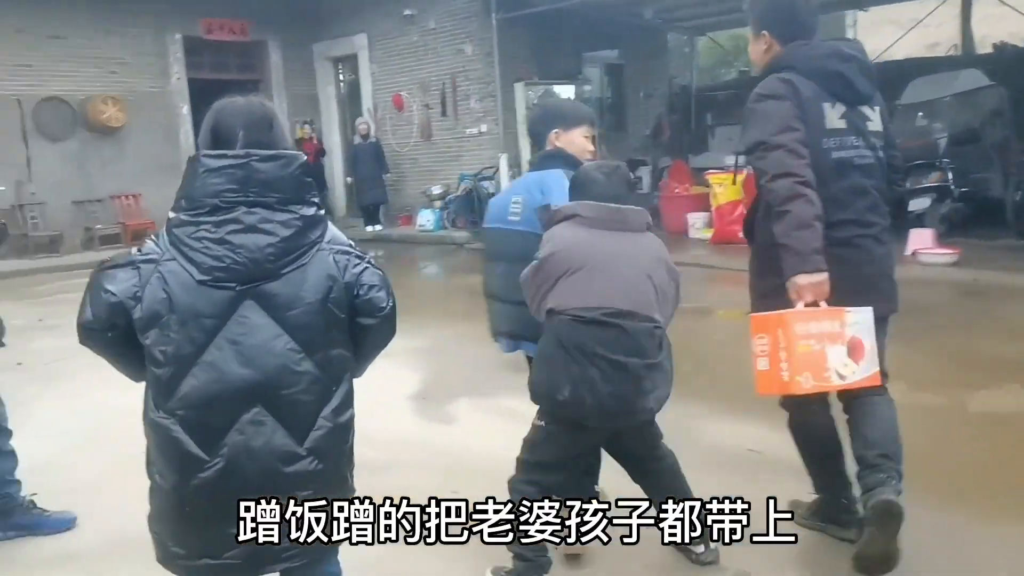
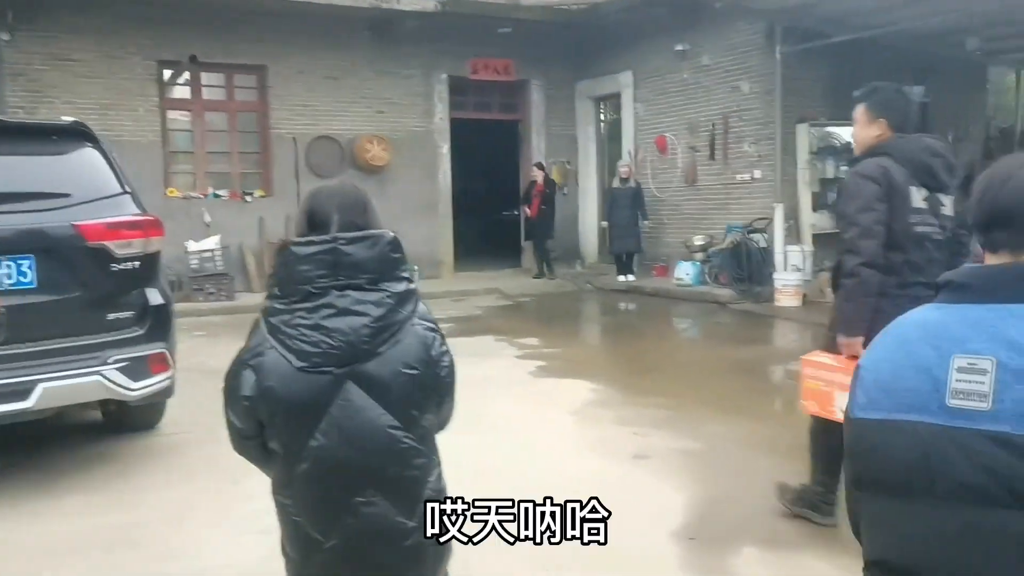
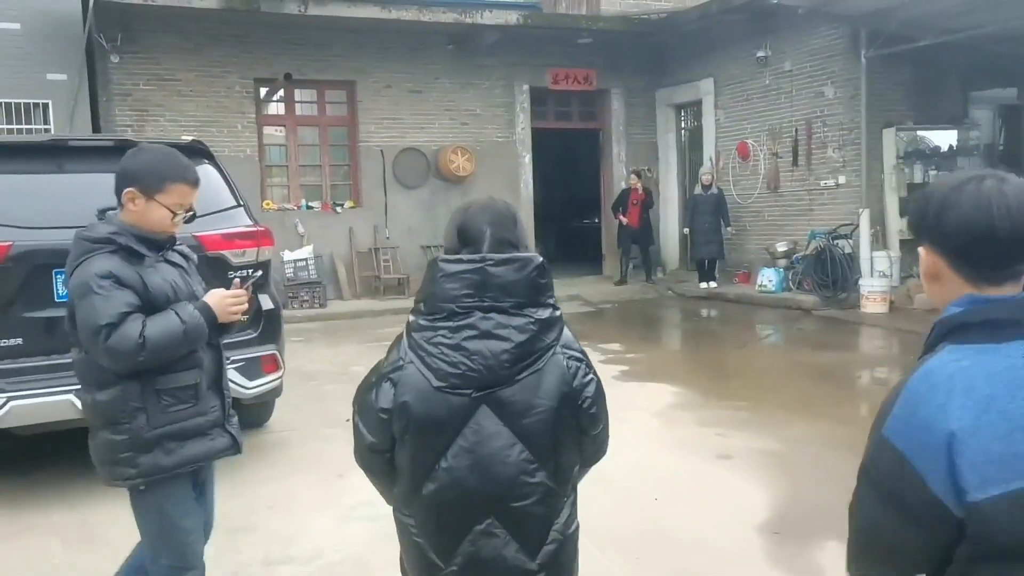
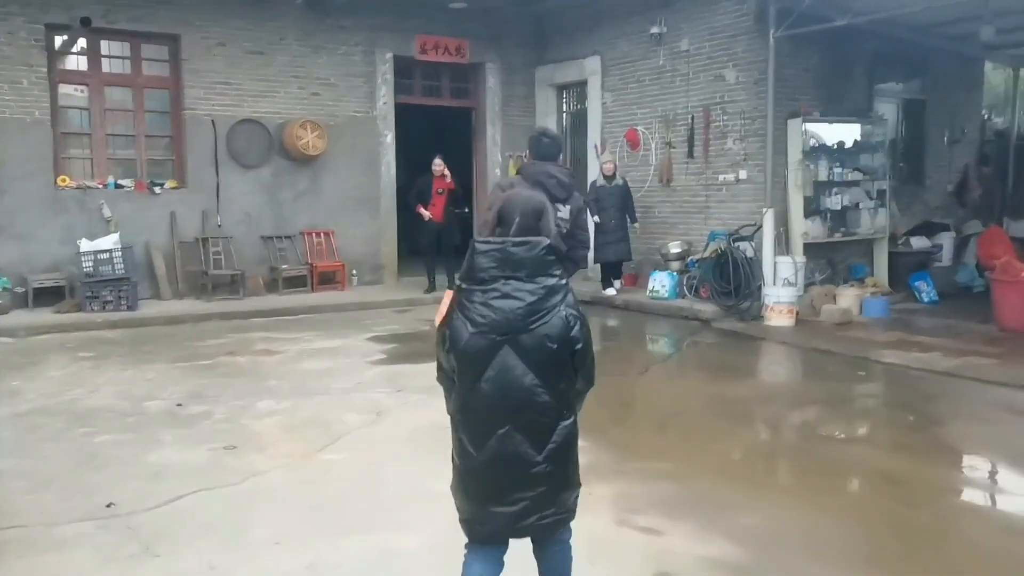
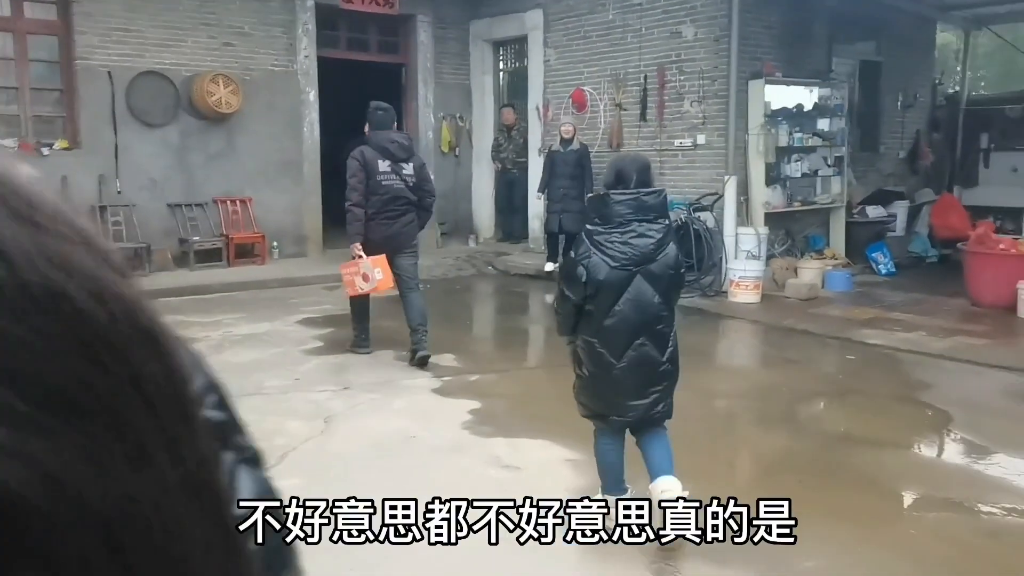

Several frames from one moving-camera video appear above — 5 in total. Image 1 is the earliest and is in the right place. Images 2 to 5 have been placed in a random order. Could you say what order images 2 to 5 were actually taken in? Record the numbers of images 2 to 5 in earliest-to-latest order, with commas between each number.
3, 2, 4, 5
